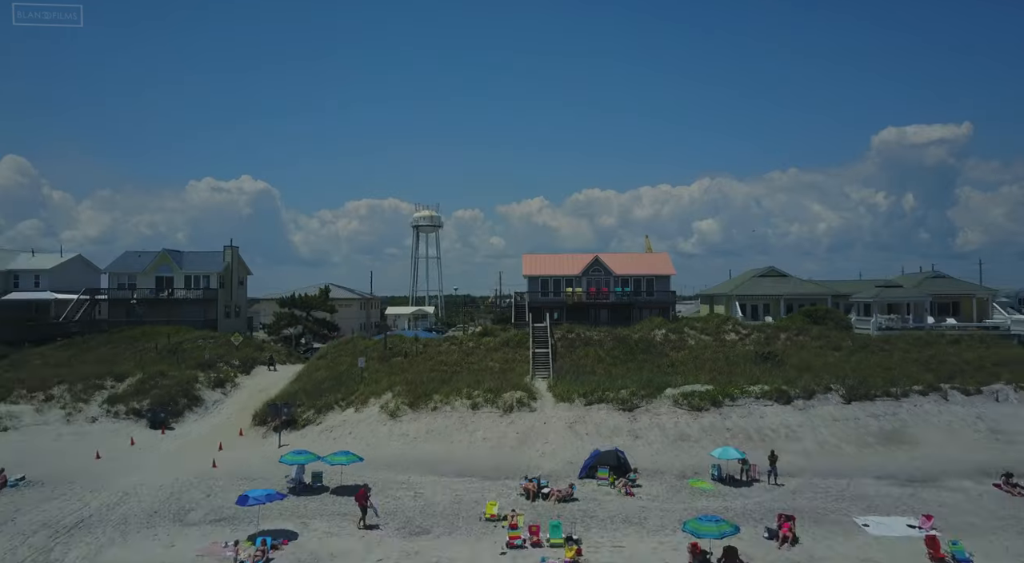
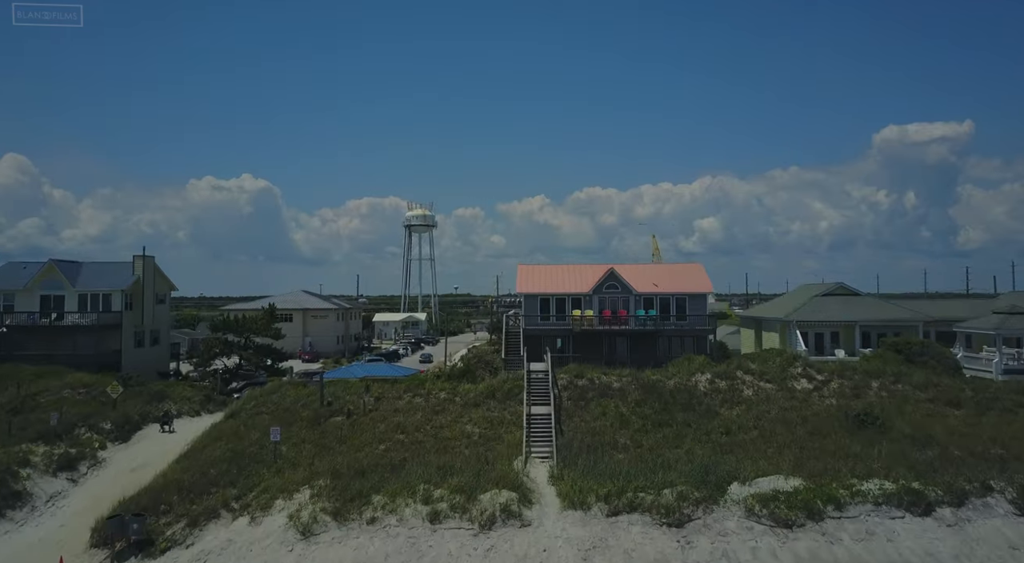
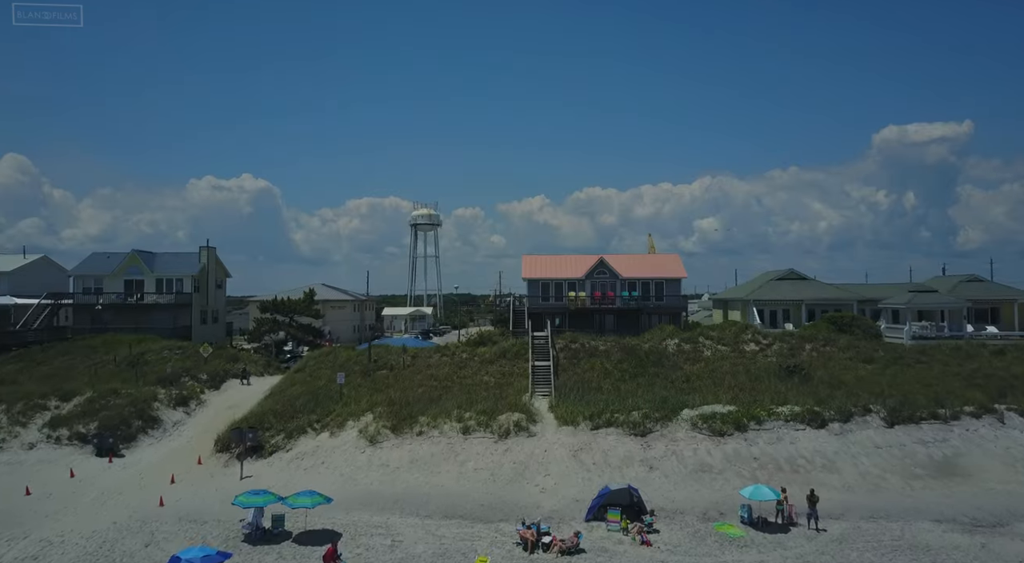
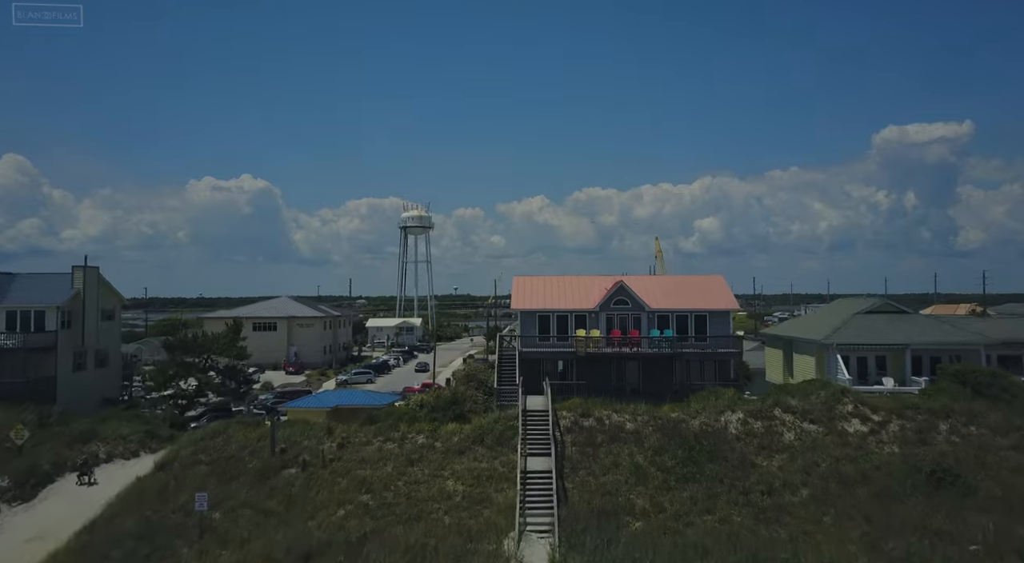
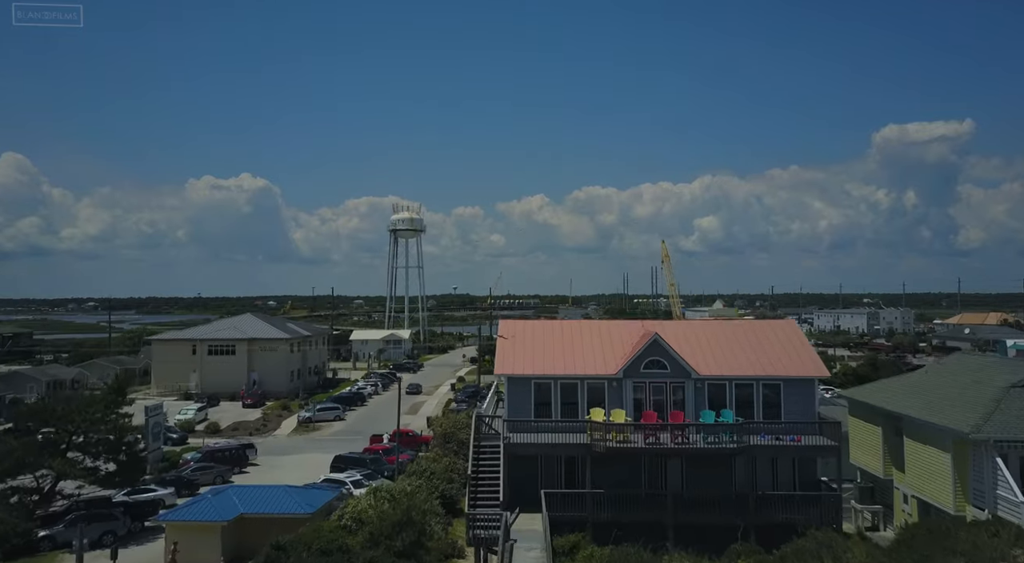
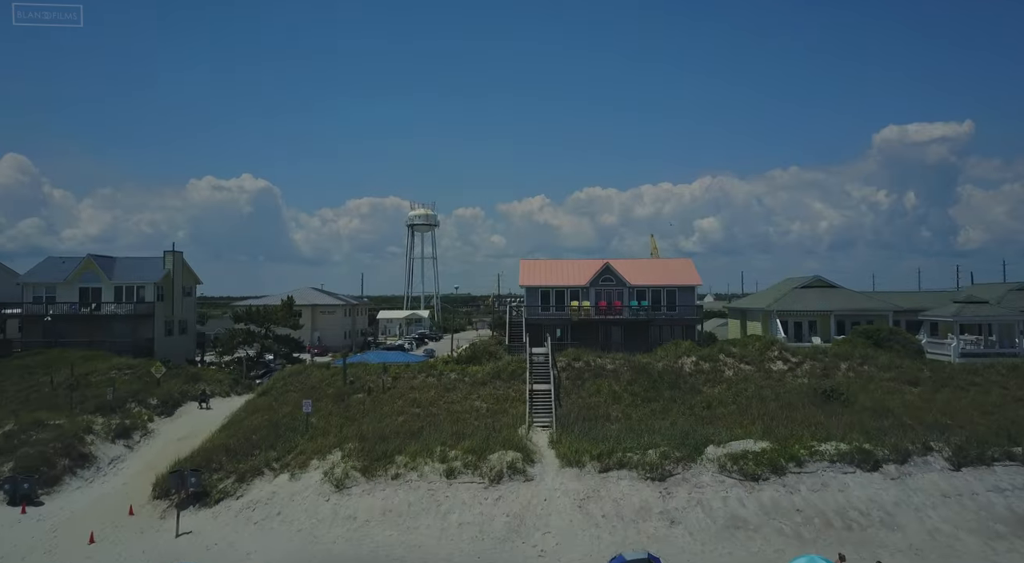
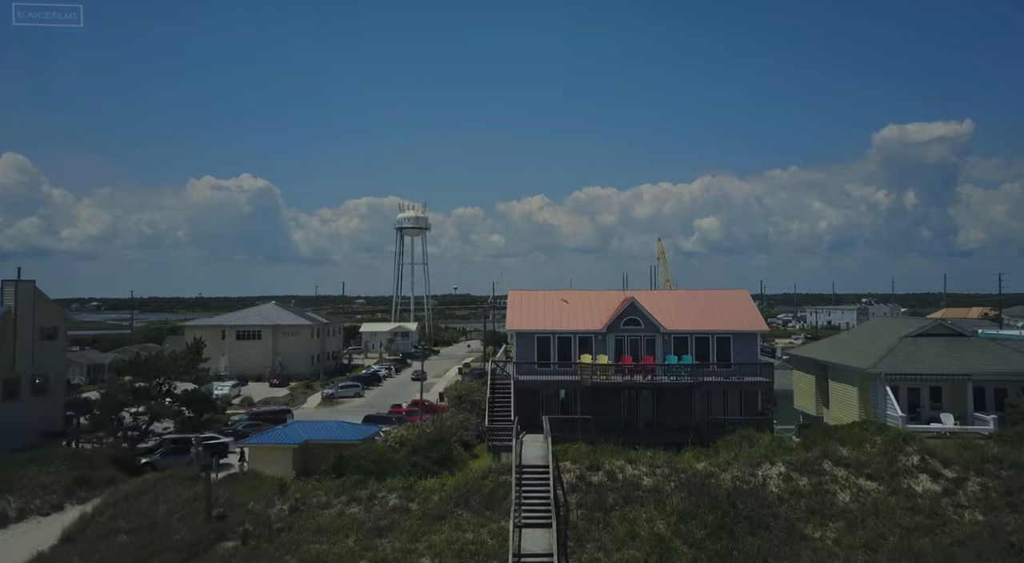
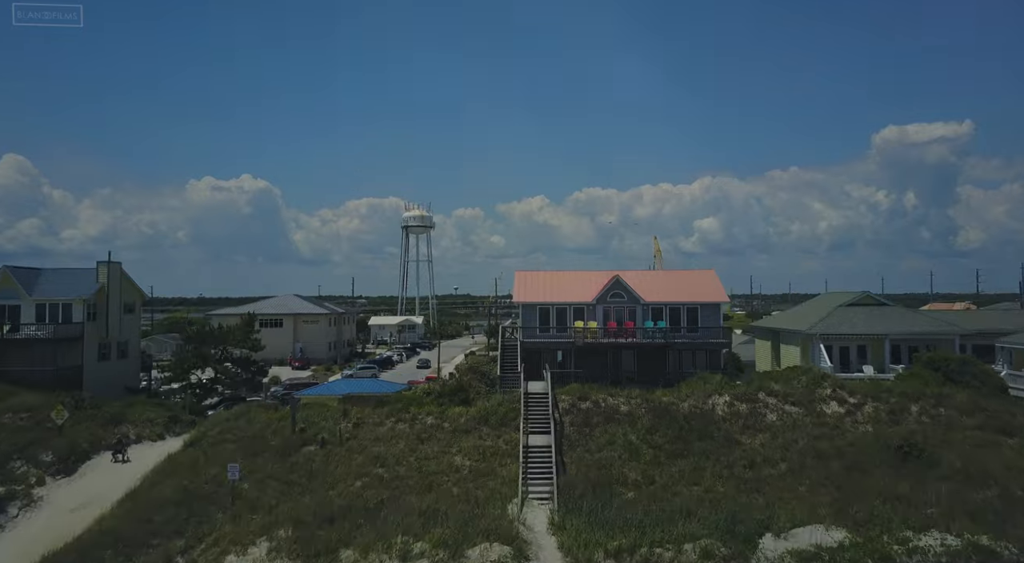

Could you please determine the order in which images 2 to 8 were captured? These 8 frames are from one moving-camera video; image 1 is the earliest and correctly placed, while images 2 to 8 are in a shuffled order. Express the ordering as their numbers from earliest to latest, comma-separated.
3, 6, 2, 8, 4, 7, 5
